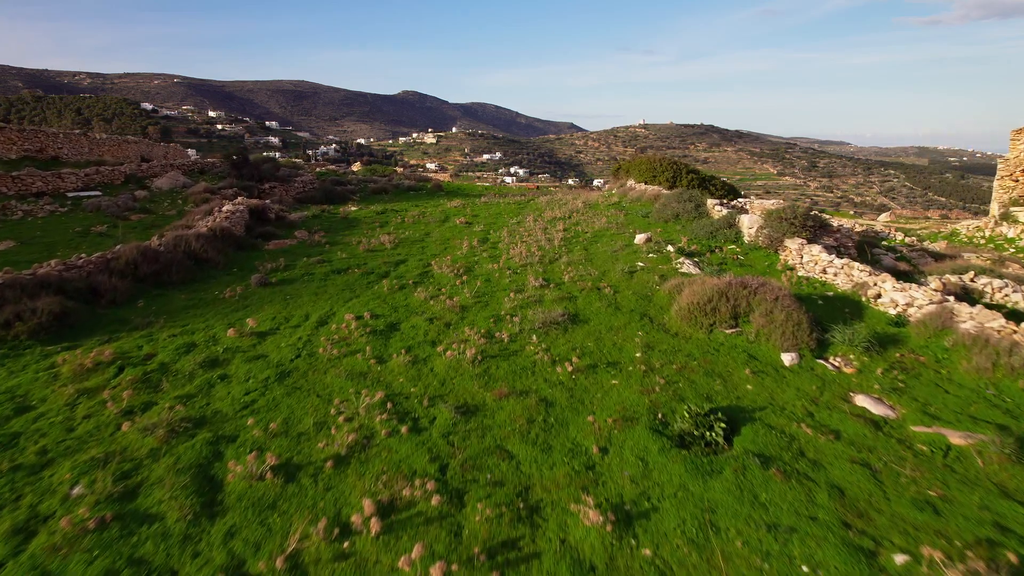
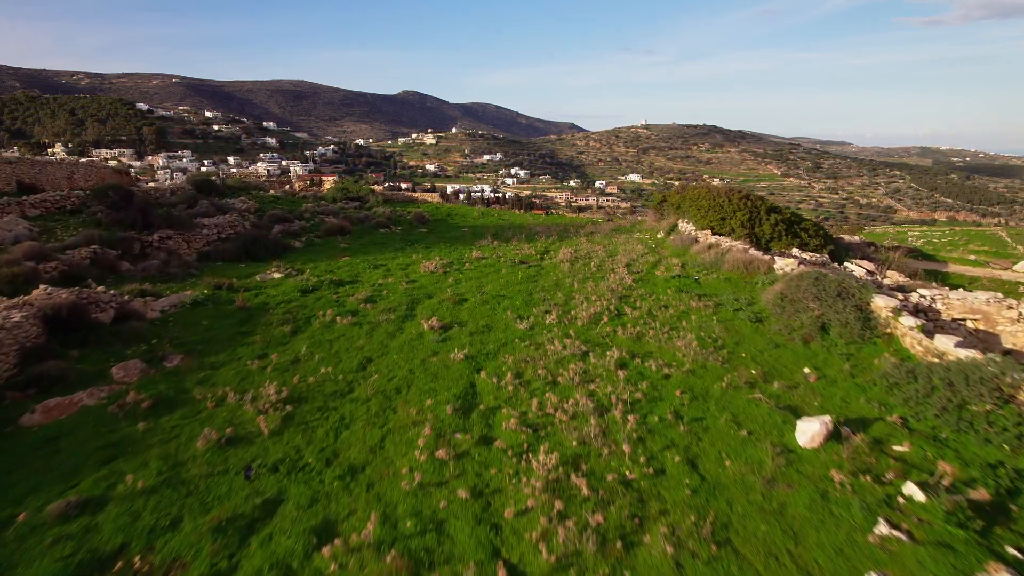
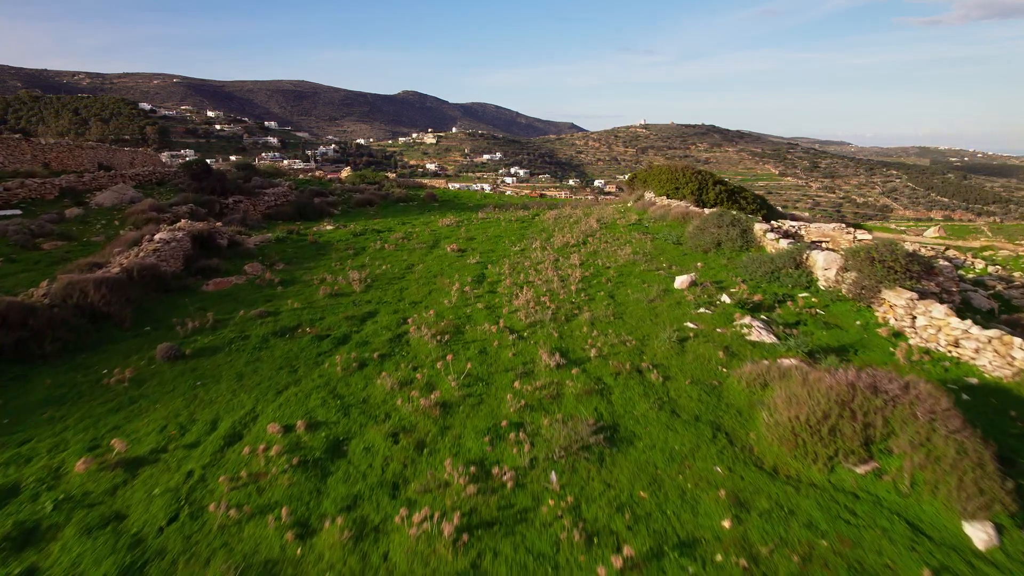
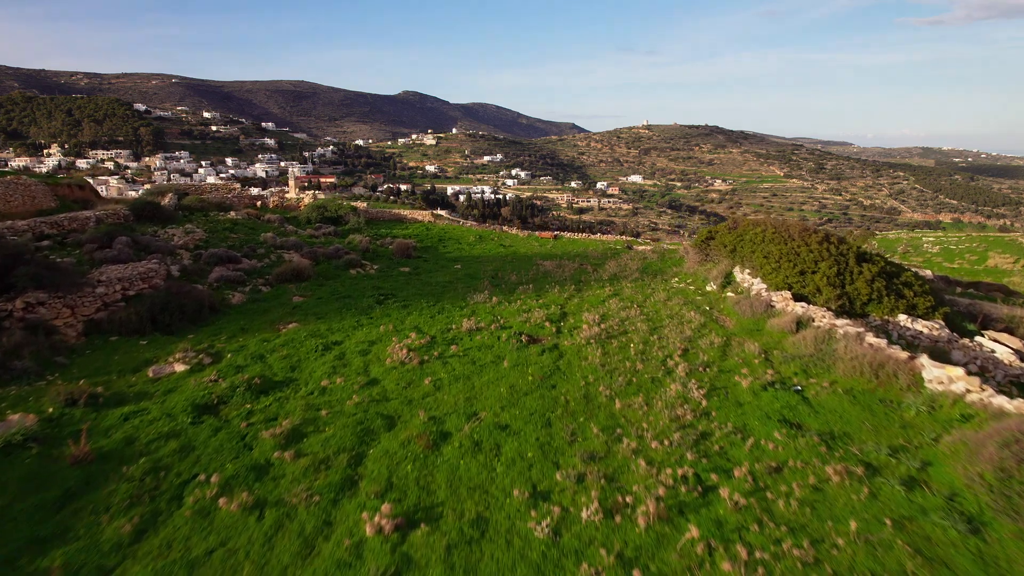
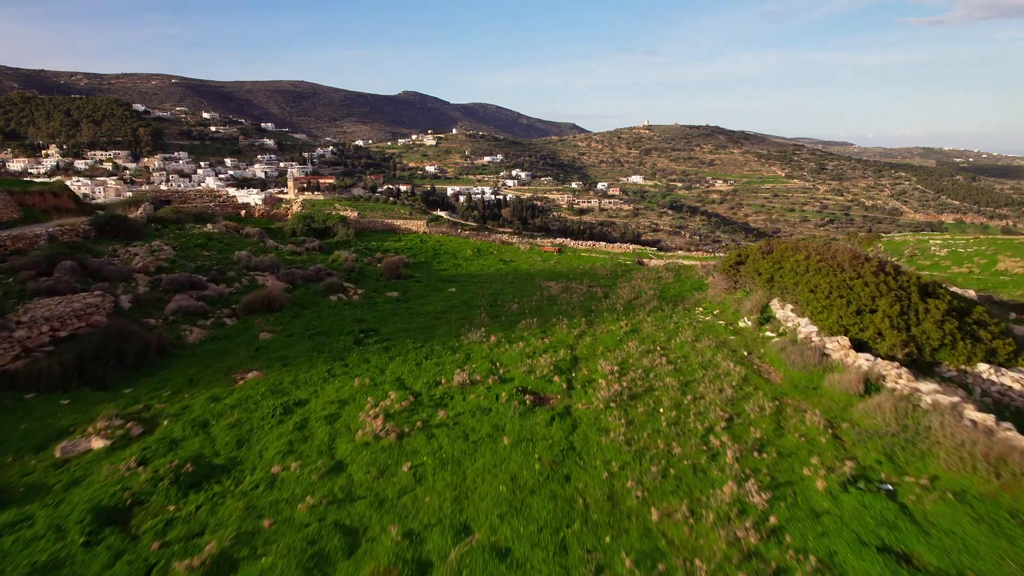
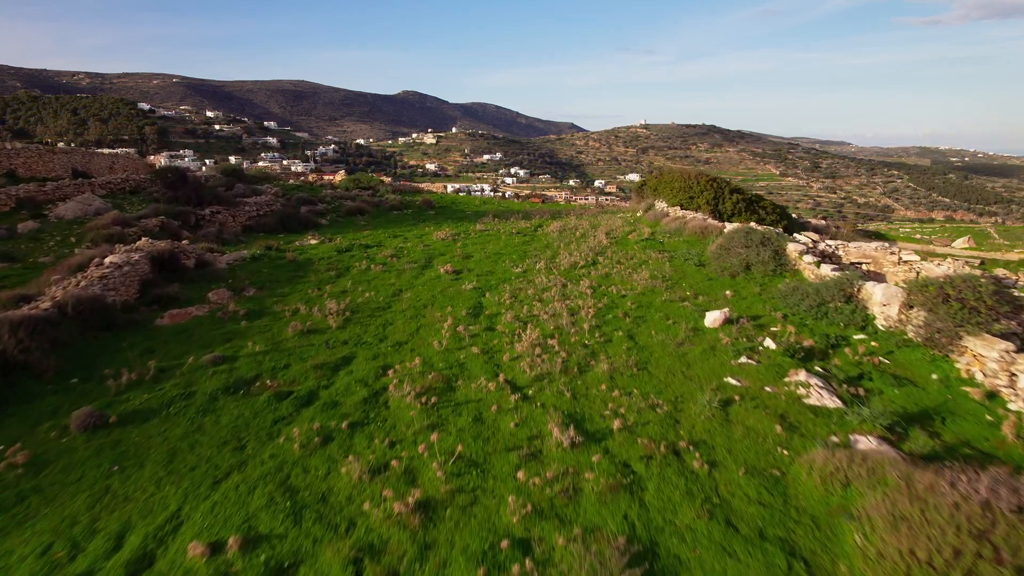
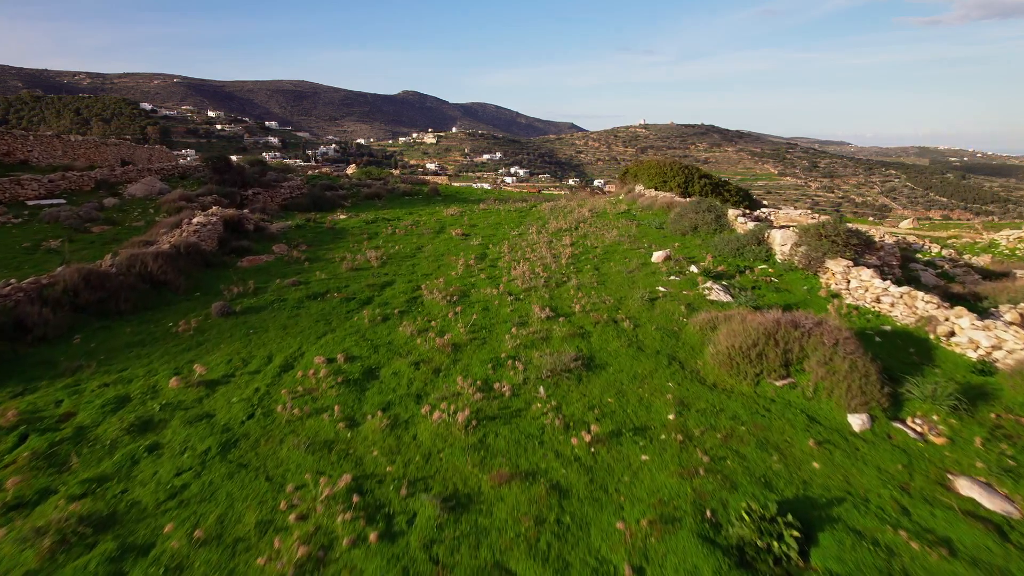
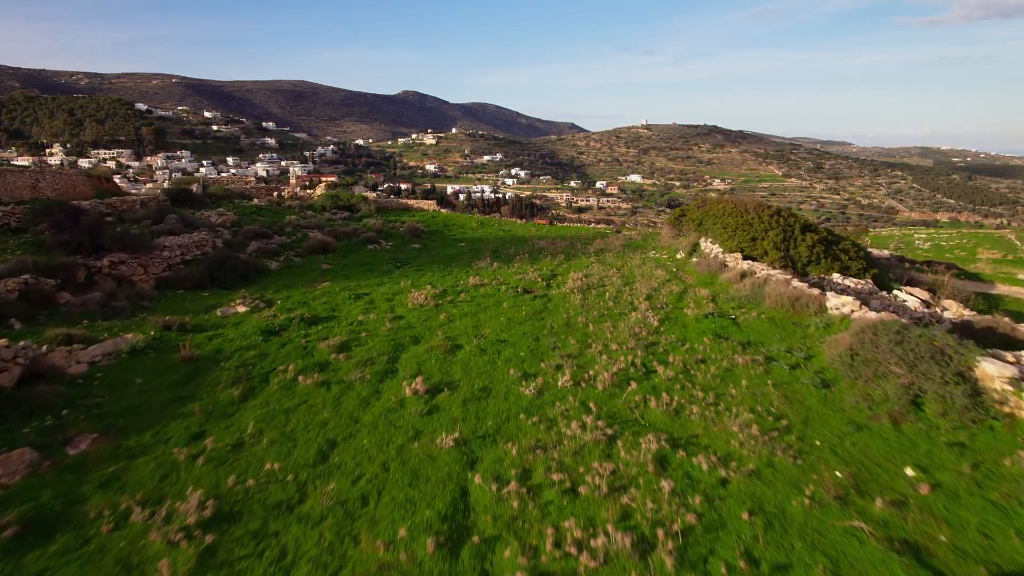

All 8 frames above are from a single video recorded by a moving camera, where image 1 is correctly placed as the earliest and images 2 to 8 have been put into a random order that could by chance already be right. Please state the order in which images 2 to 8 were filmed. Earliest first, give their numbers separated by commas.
7, 3, 6, 2, 8, 4, 5
